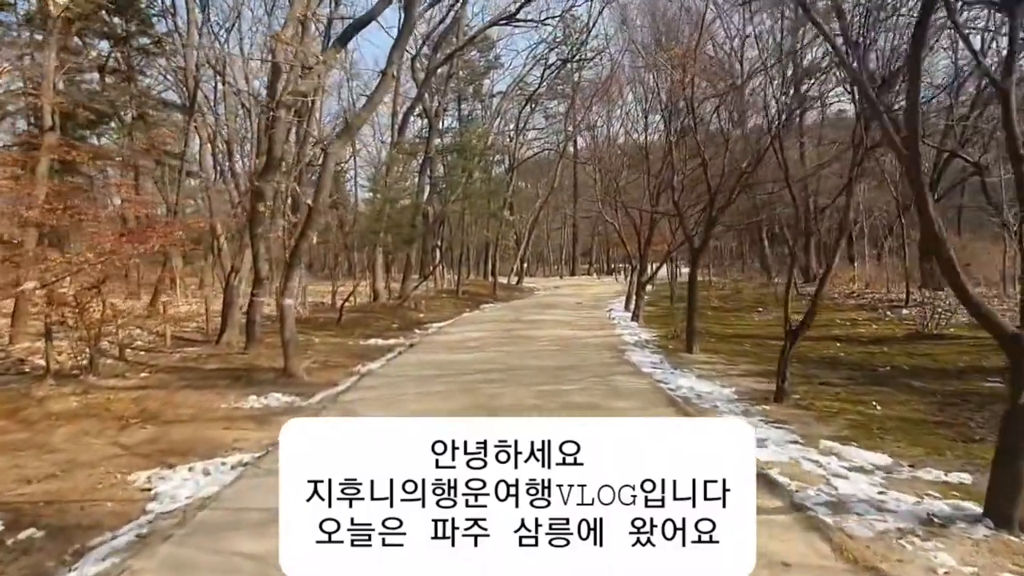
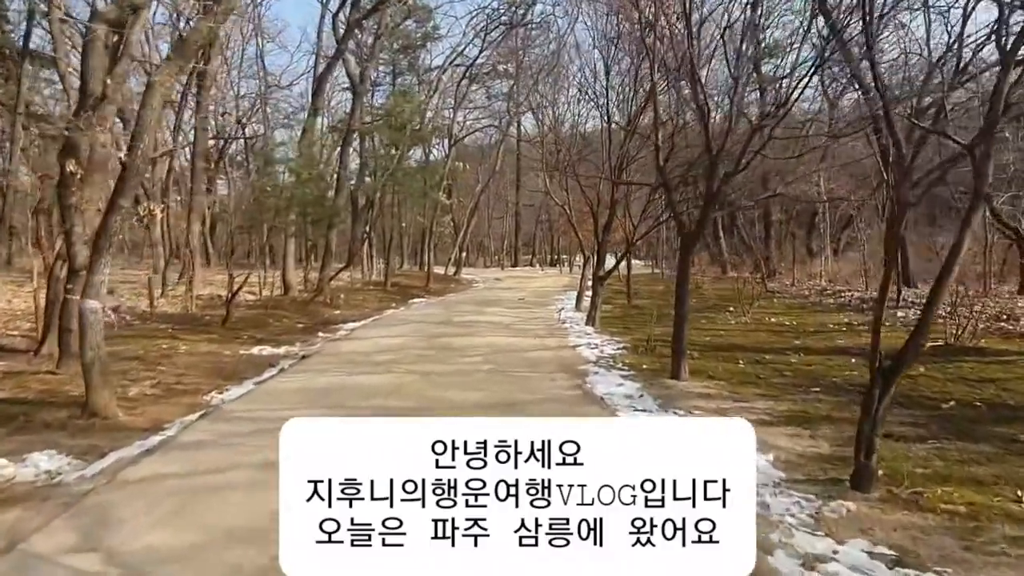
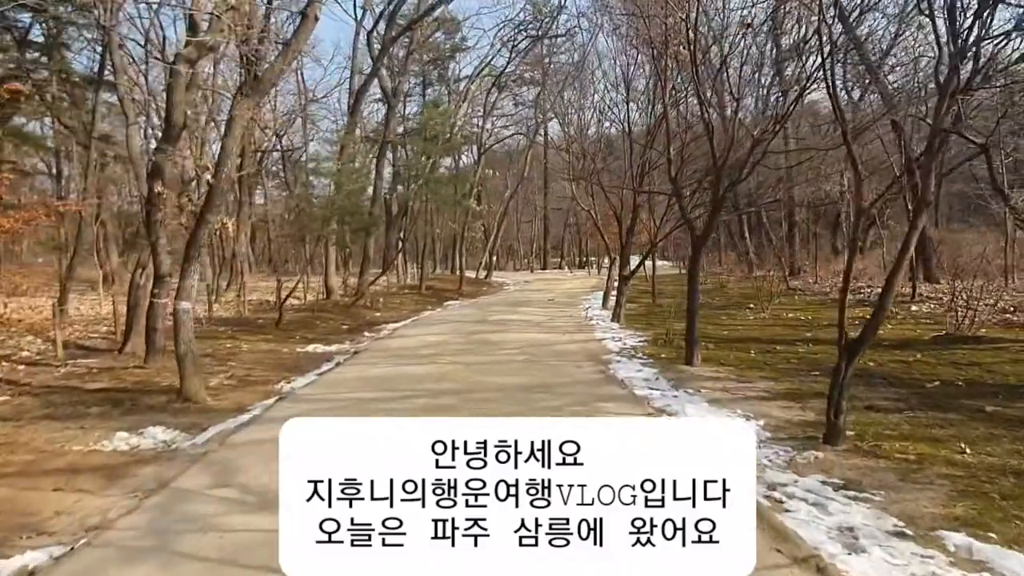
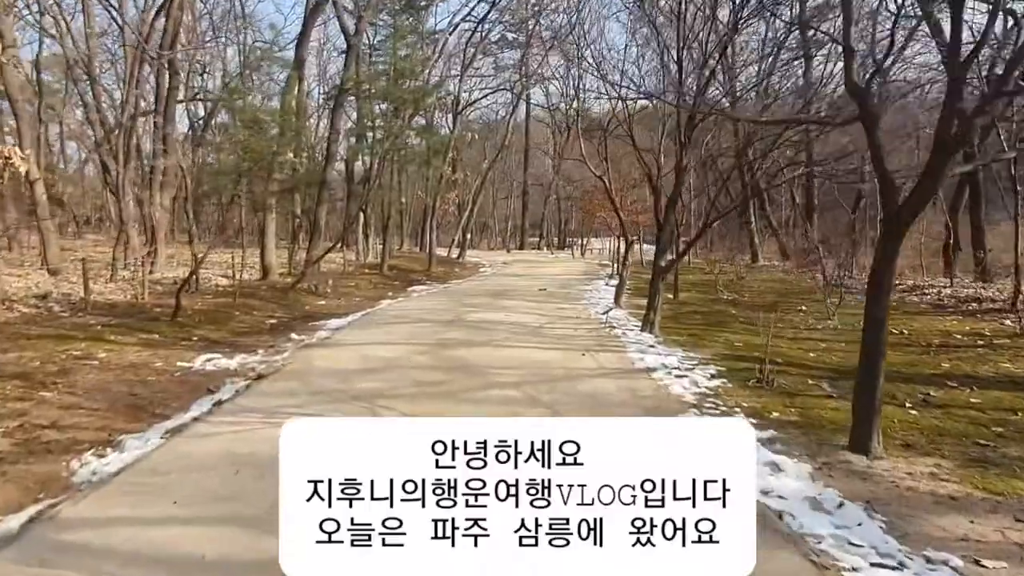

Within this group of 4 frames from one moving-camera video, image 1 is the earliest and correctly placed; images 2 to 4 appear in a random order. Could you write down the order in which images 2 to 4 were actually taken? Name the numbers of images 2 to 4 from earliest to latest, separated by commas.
3, 2, 4
